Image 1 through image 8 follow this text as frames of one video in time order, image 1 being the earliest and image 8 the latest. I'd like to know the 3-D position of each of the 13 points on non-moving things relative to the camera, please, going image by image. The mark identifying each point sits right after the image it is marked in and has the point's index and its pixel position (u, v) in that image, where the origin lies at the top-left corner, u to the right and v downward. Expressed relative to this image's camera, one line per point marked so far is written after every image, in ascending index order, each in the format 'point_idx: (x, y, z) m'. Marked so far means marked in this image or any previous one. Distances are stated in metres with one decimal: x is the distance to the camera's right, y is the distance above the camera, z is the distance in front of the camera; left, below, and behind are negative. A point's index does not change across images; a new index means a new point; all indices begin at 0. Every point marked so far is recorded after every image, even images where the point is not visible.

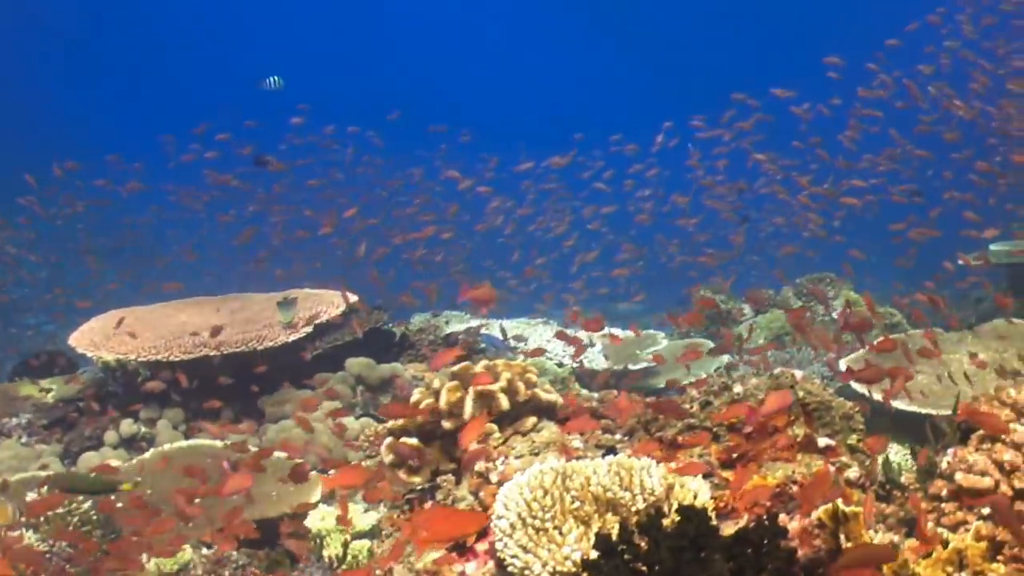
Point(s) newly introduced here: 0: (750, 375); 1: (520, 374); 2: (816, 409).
0: (+2.0, -0.8, +5.9) m
1: (0.0, -0.8, +6.3) m
2: (+2.5, -1.0, +5.6) m
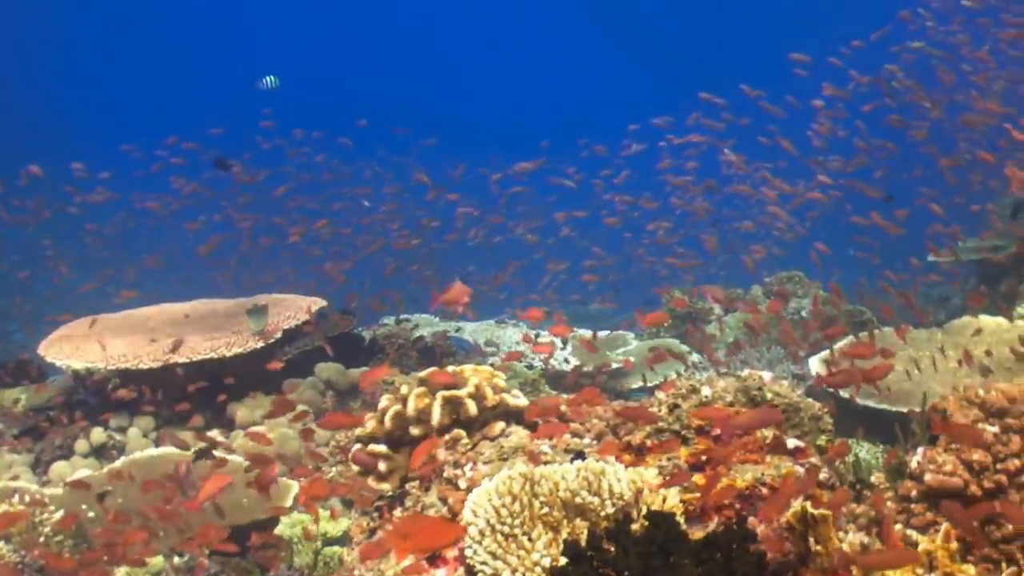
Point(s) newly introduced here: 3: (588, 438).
0: (+1.7, -0.8, +5.9) m
1: (-0.3, -0.9, +6.3) m
2: (+2.2, -1.0, +5.6) m
3: (+0.6, -1.3, +5.8) m
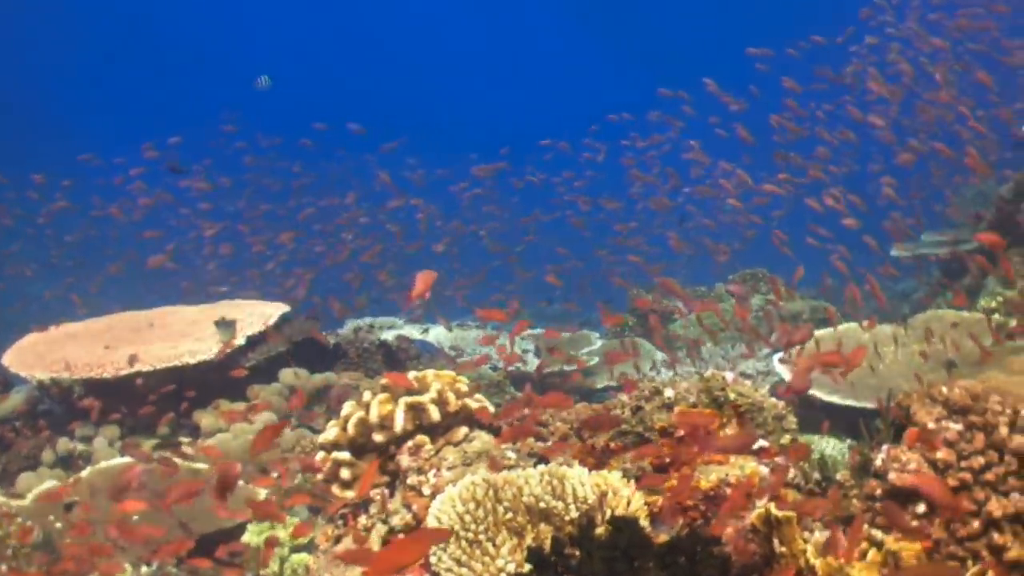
0: (+1.4, -0.8, +5.8) m
1: (-0.6, -0.9, +6.2) m
2: (+1.9, -1.0, +5.5) m
3: (+0.3, -1.3, +5.7) m
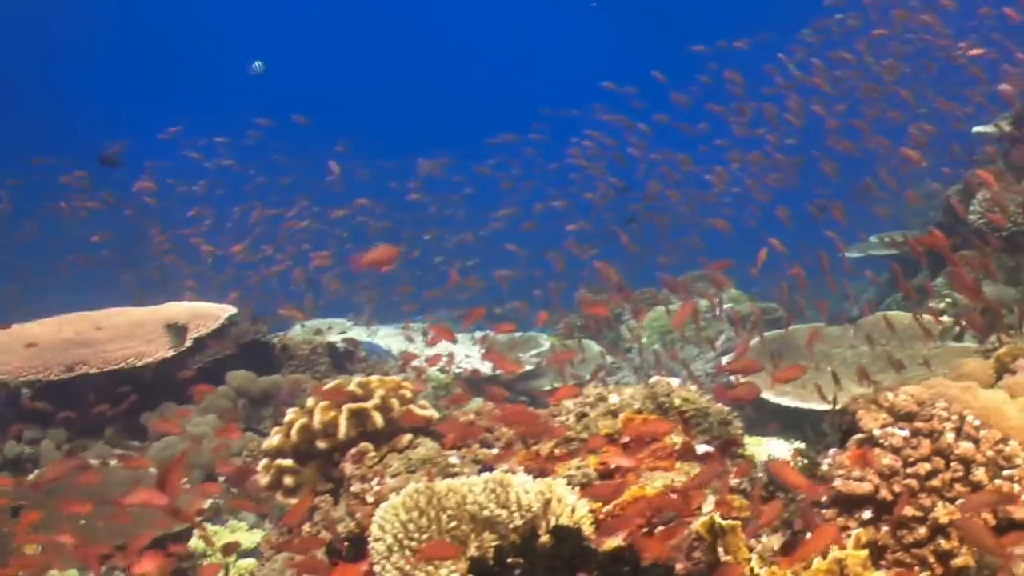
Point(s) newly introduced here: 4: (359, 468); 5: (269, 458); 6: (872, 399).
0: (+1.0, -0.8, +5.7) m
1: (-1.1, -0.9, +6.1) m
2: (+1.4, -1.0, +5.4) m
3: (-0.1, -1.3, +5.6) m
4: (-1.2, -1.4, +5.4) m
5: (-2.1, -1.5, +5.9) m
6: (+2.9, -0.9, +5.5) m
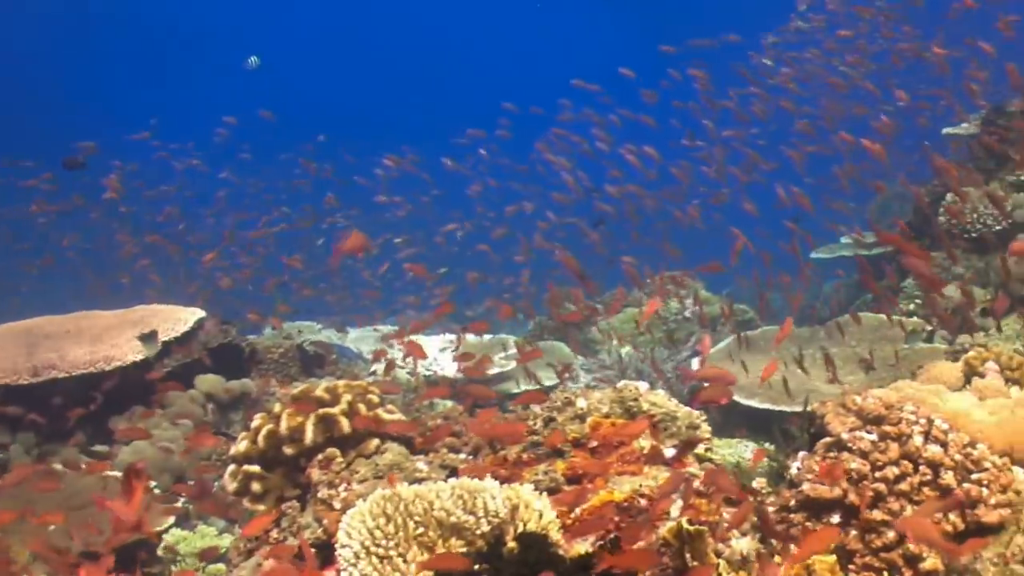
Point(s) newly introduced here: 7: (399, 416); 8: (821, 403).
0: (+0.7, -0.8, +5.6) m
1: (-1.3, -0.9, +6.0) m
2: (+1.2, -1.0, +5.3) m
3: (-0.4, -1.3, +5.6) m
4: (-1.5, -1.5, +5.4) m
5: (-2.3, -1.5, +5.8) m
6: (+2.6, -0.9, +5.5) m
7: (-1.0, -1.1, +5.8) m
8: (+2.4, -0.9, +5.4) m
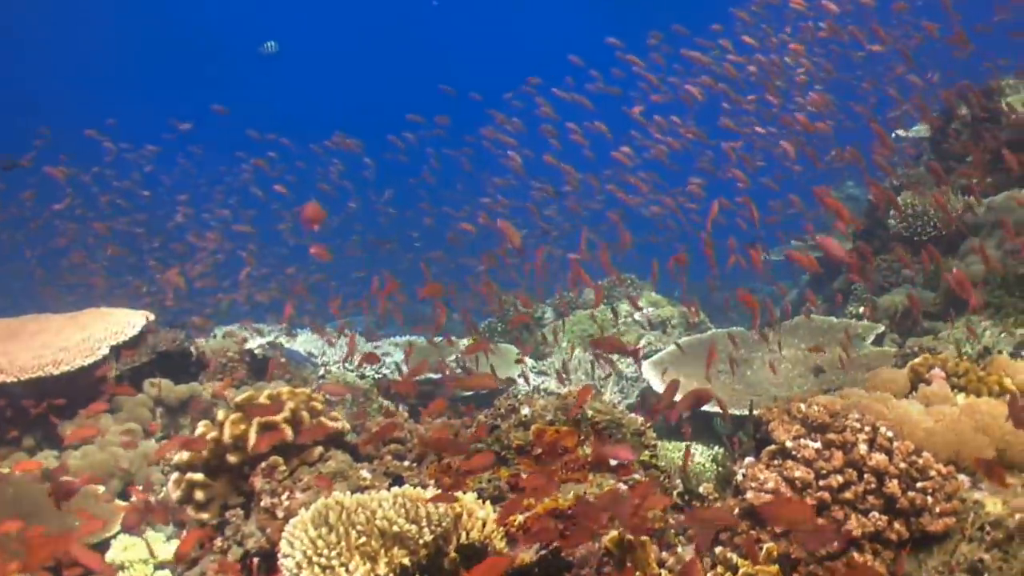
0: (+0.3, -0.9, +5.5) m
1: (-1.8, -1.0, +5.9) m
2: (+0.8, -1.1, +5.3) m
3: (-0.8, -1.4, +5.5) m
4: (-1.9, -1.5, +5.3) m
5: (-2.8, -1.5, +5.7) m
6: (+2.2, -0.9, +5.4) m
7: (-1.4, -1.1, +5.7) m
8: (+2.0, -0.9, +5.3) m
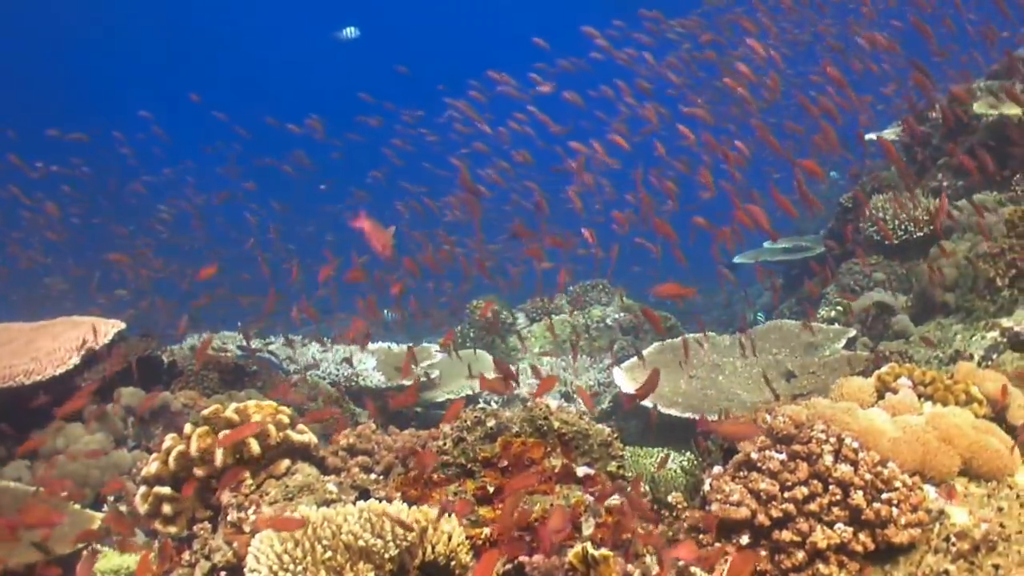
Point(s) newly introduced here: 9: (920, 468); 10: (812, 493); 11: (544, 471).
0: (0.0, -0.9, +5.5) m
1: (-2.0, -1.1, +5.9) m
2: (+0.5, -1.1, +5.2) m
3: (-1.1, -1.4, +5.4) m
4: (-2.1, -1.6, +5.2) m
5: (-3.0, -1.6, +5.6) m
6: (+1.9, -1.0, +5.3) m
7: (-1.6, -1.2, +5.6) m
8: (+1.8, -1.0, +5.3) m
9: (+2.8, -1.2, +4.6) m
10: (+1.9, -1.3, +4.4) m
11: (+0.2, -1.3, +4.9) m
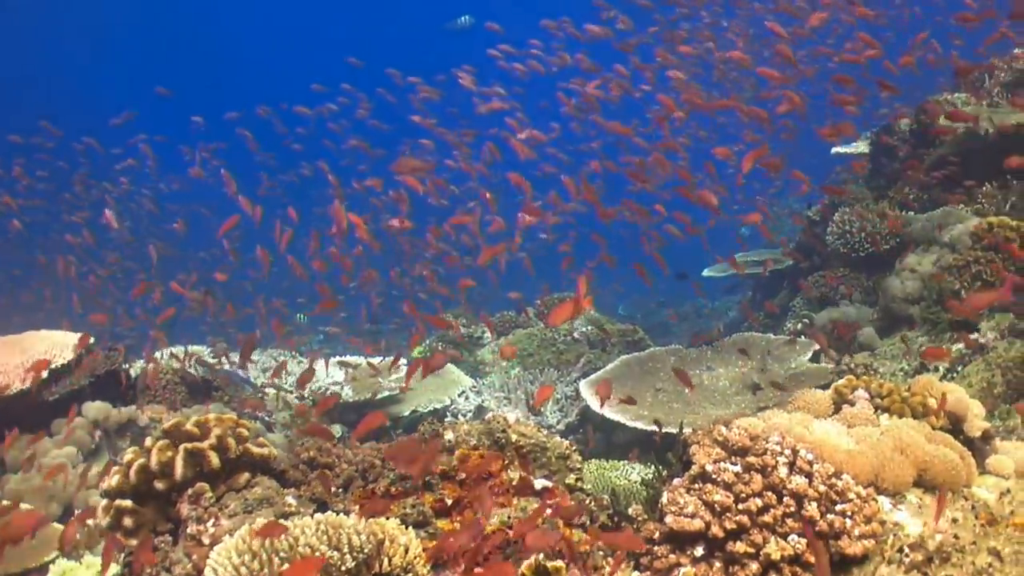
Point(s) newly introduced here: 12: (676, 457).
0: (-0.3, -1.0, +5.5) m
1: (-2.3, -1.2, +5.9) m
2: (+0.2, -1.2, +5.2) m
3: (-1.4, -1.5, +5.4) m
4: (-2.4, -1.7, +5.2) m
5: (-3.3, -1.7, +5.6) m
6: (+1.6, -1.1, +5.3) m
7: (-1.9, -1.3, +5.6) m
8: (+1.5, -1.1, +5.3) m
9: (+2.5, -1.3, +4.6) m
10: (+1.6, -1.4, +4.4) m
11: (-0.1, -1.4, +4.9) m
12: (+1.4, -1.4, +5.7) m
